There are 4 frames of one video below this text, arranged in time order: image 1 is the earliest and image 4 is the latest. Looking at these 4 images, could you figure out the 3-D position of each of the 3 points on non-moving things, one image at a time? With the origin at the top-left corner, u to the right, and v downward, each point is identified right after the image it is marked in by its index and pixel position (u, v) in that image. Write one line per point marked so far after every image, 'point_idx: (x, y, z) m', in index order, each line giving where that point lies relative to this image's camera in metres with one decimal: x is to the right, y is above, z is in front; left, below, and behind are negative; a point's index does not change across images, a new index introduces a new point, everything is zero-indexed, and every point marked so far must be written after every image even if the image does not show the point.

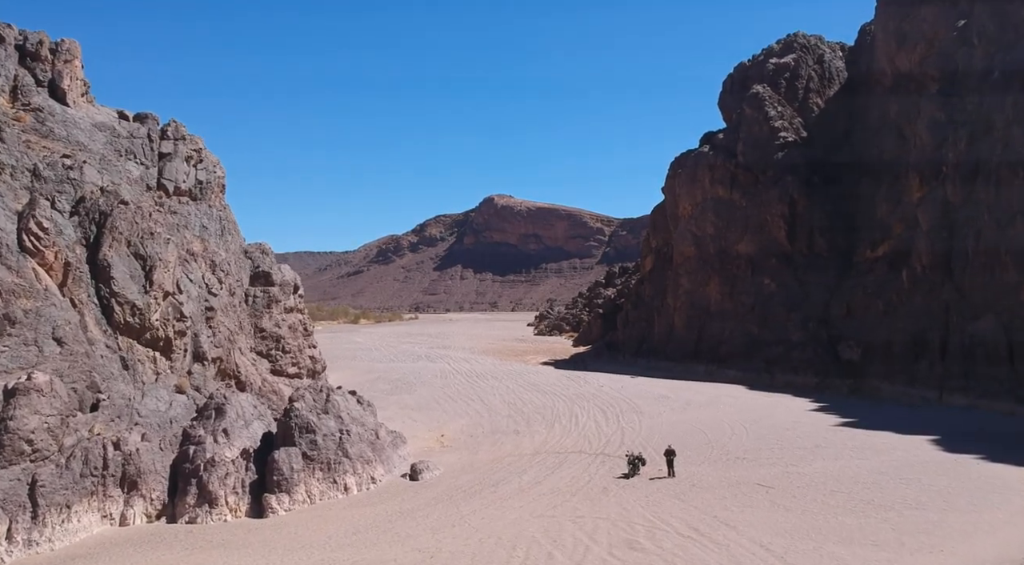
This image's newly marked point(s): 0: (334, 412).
0: (-2.2, -1.6, +10.1) m
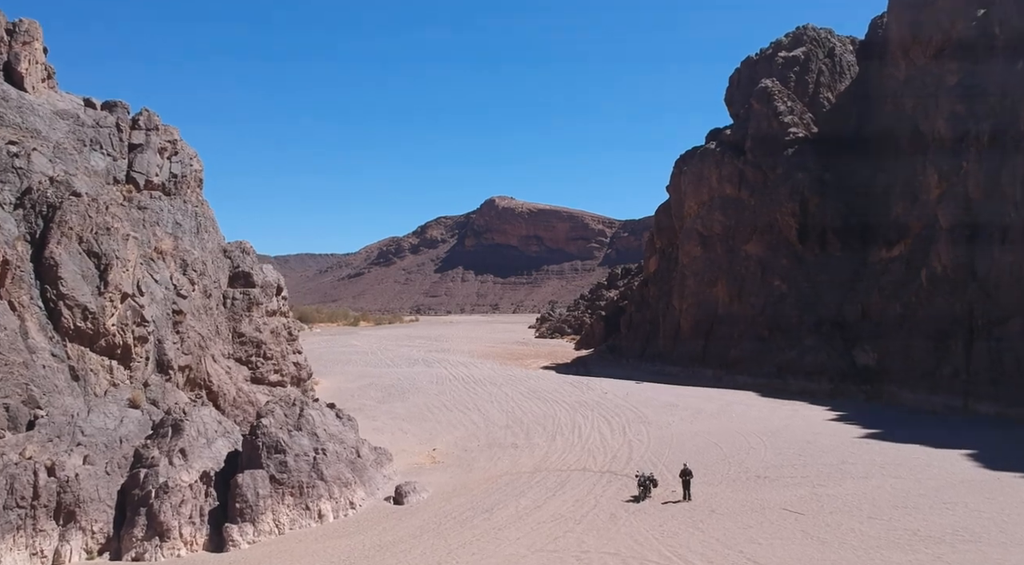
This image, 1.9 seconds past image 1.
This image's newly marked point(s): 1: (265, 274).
0: (-2.2, -1.6, +9.0) m
1: (-4.3, +0.1, +14.4) m
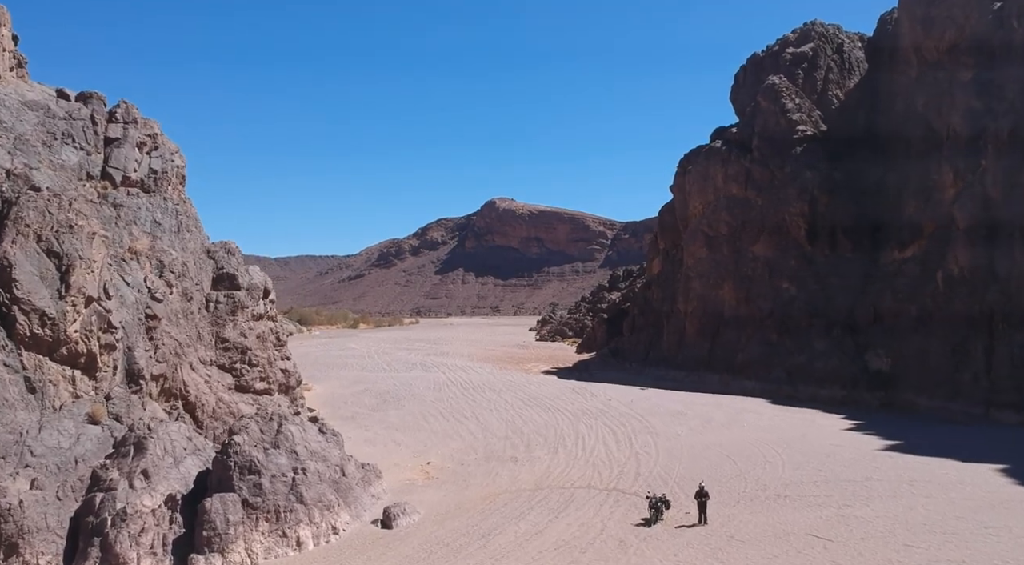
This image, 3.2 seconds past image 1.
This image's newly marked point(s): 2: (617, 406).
0: (-2.2, -1.6, +8.3) m
1: (-4.3, +0.1, +13.7) m
2: (+2.2, -2.5, +17.1) m
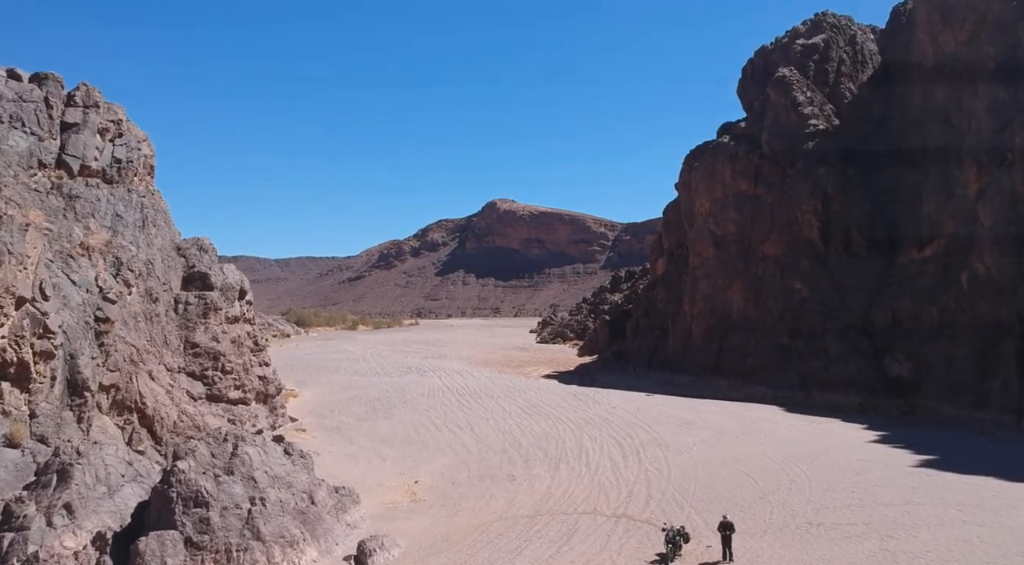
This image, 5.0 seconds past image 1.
0: (-2.3, -1.6, +7.1) m
1: (-4.3, +0.1, +12.6) m
2: (+2.1, -2.6, +16.0) m
